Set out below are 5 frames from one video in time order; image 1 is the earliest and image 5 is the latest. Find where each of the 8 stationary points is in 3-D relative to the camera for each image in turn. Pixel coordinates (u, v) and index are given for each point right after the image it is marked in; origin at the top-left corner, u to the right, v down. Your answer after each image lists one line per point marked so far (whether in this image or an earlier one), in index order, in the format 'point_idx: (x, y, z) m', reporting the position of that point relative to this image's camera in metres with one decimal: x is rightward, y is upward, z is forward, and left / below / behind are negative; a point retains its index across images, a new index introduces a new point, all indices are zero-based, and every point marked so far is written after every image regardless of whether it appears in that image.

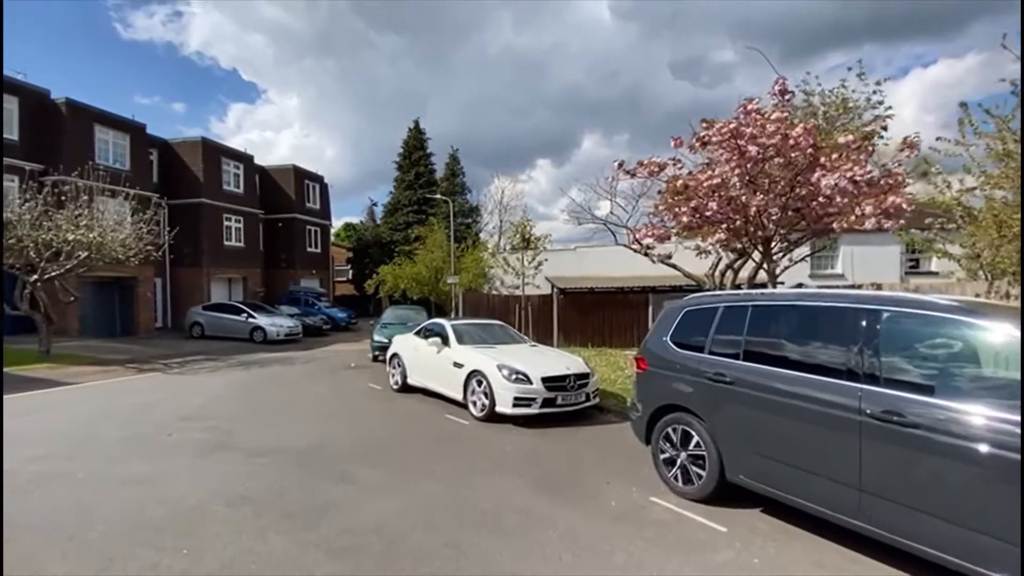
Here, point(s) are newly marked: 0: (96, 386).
0: (-10.0, -2.4, +11.4) m
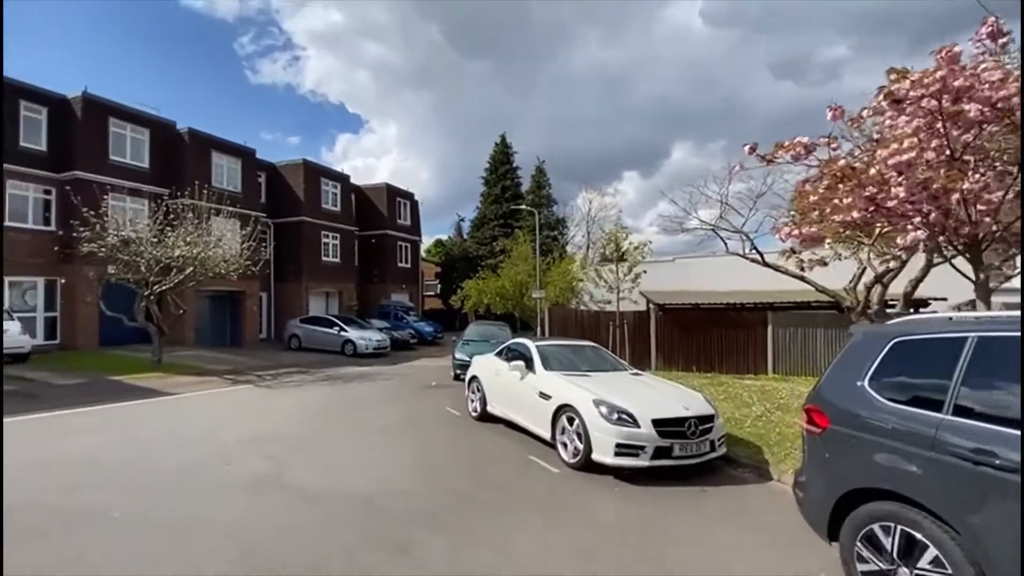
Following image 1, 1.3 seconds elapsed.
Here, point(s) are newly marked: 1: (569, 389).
0: (-7.8, -2.7, +11.4) m
1: (+0.8, -1.4, +6.6) m
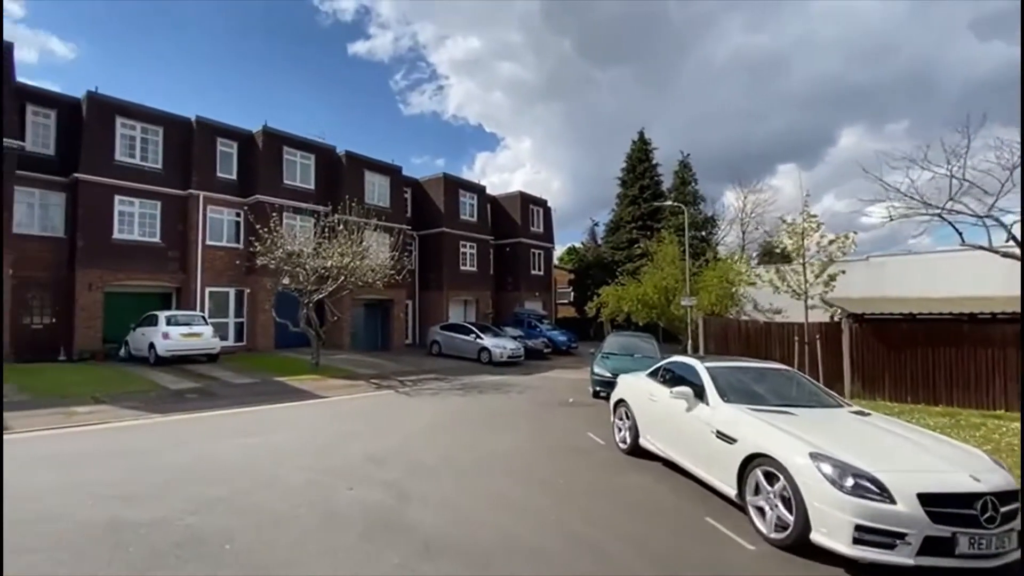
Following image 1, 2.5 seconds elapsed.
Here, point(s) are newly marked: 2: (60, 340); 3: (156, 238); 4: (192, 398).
0: (-4.4, -2.9, +11.8) m
1: (+2.5, -1.4, +4.8) m
2: (-16.5, -1.9, +17.3) m
3: (-14.3, +2.0, +19.1) m
4: (-7.6, -2.6, +11.3) m
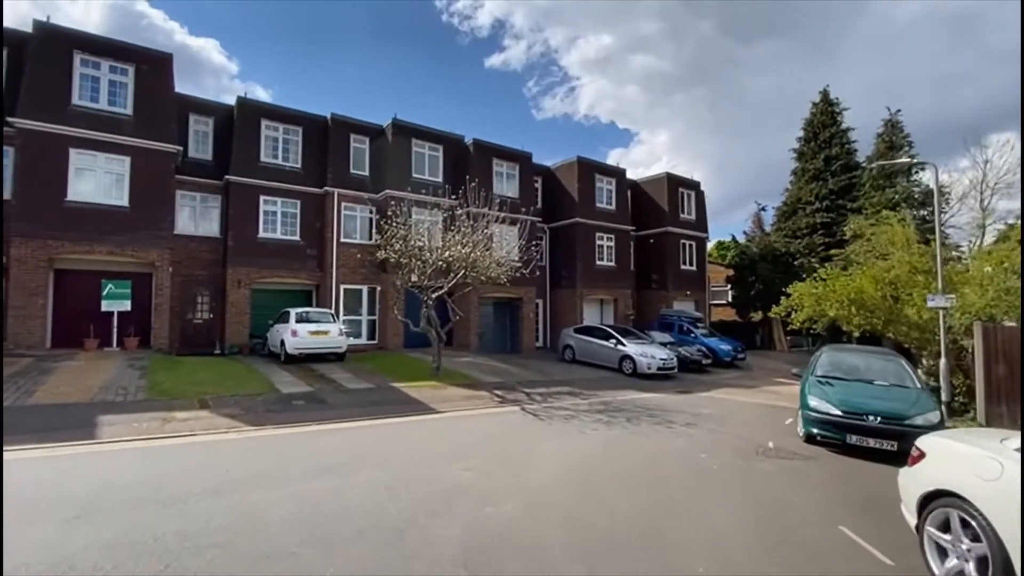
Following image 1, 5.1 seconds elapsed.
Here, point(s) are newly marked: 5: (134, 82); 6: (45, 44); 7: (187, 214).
0: (-1.3, -2.7, +9.6) m
1: (+3.5, -1.3, +1.0) m
2: (-11.4, -1.8, +18.2) m
3: (-8.8, +2.1, +19.3) m
4: (-4.5, -2.5, +10.0) m
5: (-12.6, +6.9, +15.8) m
6: (-14.5, +7.5, +14.7) m
7: (-12.5, +2.9, +18.2) m
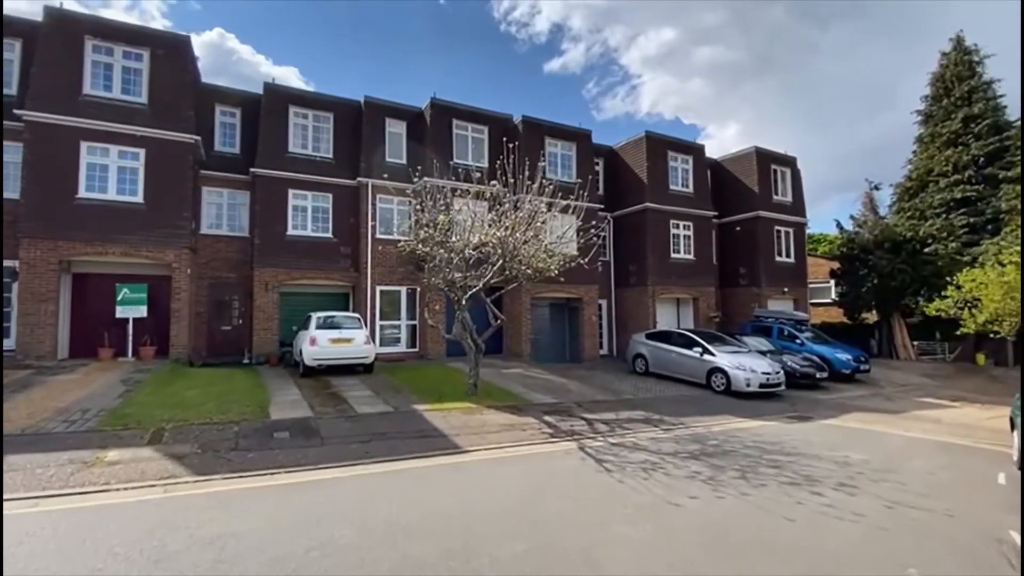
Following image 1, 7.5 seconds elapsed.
0: (-0.6, -2.6, +6.8) m
1: (+3.0, -1.0, -2.4) m
2: (-9.5, -1.9, +16.7) m
3: (-6.8, +2.0, +17.5) m
4: (-3.6, -2.4, +7.6) m
5: (-11.1, +6.7, +14.5) m
6: (-13.1, +7.4, +13.7) m
7: (-10.6, +2.7, +16.9) m
